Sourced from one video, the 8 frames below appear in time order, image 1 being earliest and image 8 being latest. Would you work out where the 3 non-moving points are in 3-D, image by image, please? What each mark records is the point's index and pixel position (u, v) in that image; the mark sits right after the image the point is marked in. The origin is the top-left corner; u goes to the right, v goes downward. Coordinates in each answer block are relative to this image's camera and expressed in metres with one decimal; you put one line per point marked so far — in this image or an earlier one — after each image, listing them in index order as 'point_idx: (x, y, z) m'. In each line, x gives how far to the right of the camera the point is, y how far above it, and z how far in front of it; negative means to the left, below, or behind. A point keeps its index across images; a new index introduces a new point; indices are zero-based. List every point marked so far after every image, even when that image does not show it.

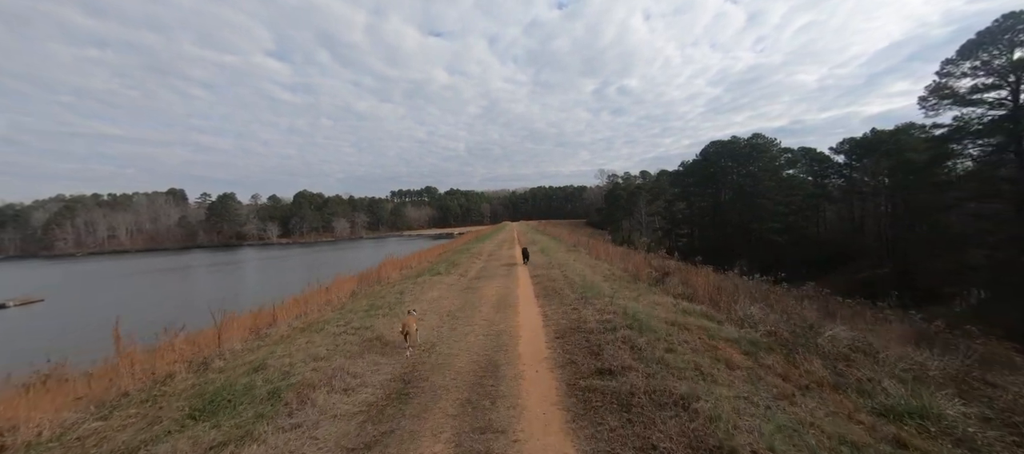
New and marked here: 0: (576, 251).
0: (+2.6, -1.3, +16.7) m
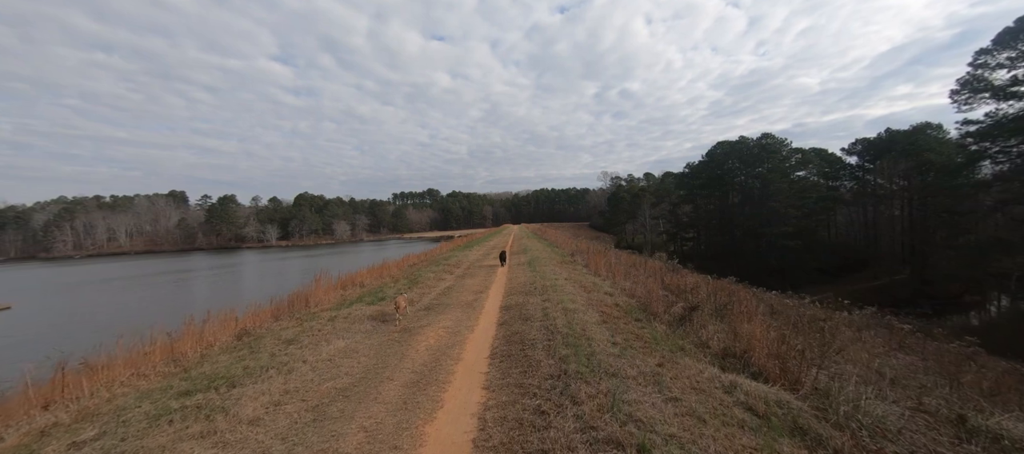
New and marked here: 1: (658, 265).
0: (+2.2, -1.5, +14.5) m
1: (+5.7, -1.5, +15.1) m
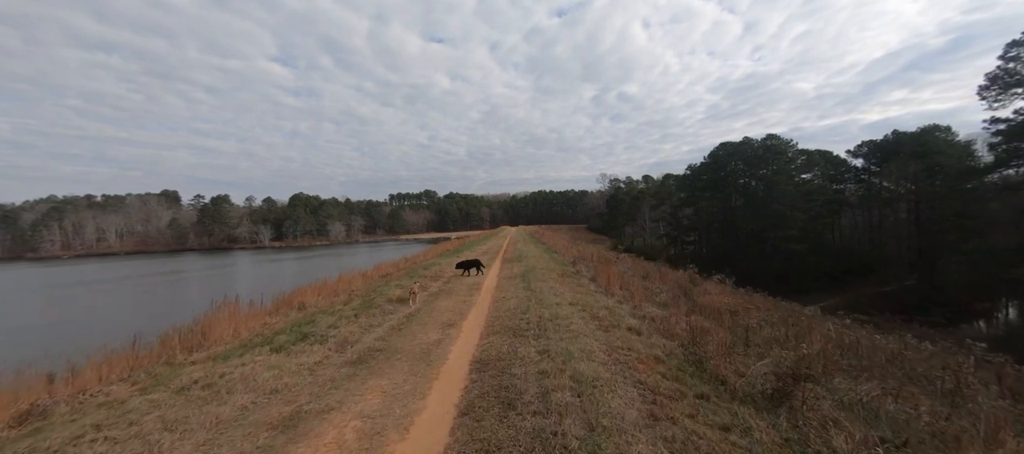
0: (+2.0, -1.7, +12.5) m
1: (+5.4, -1.7, +13.1) m
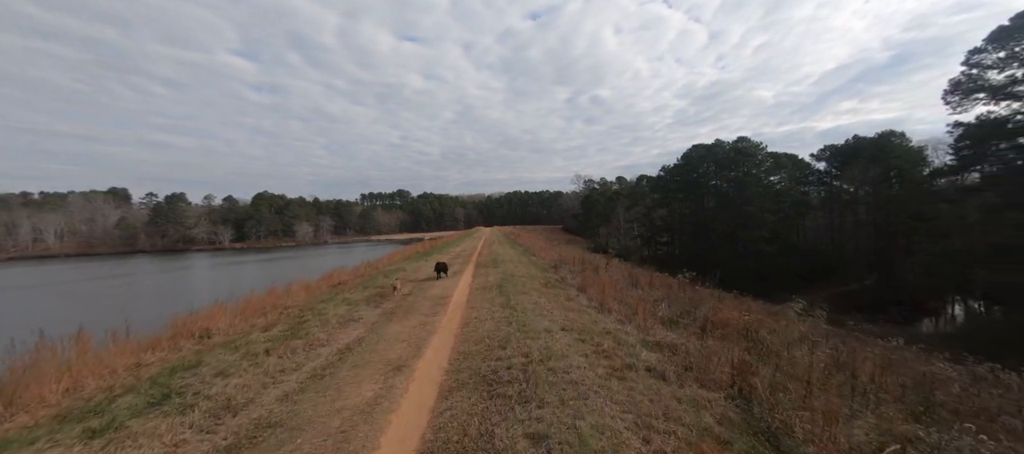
0: (+1.2, -1.7, +11.2) m
1: (+4.6, -1.7, +12.0) m
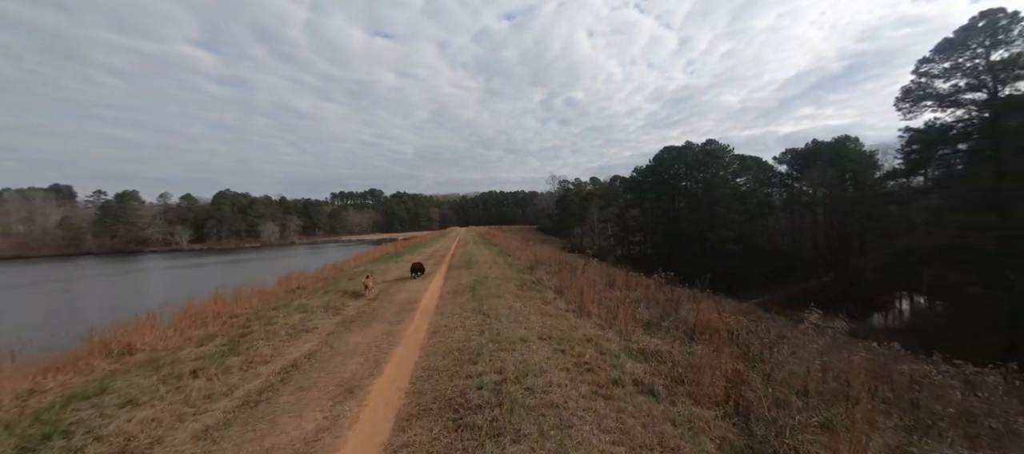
0: (+0.5, -1.7, +10.8) m
1: (+3.8, -1.7, +11.8) m
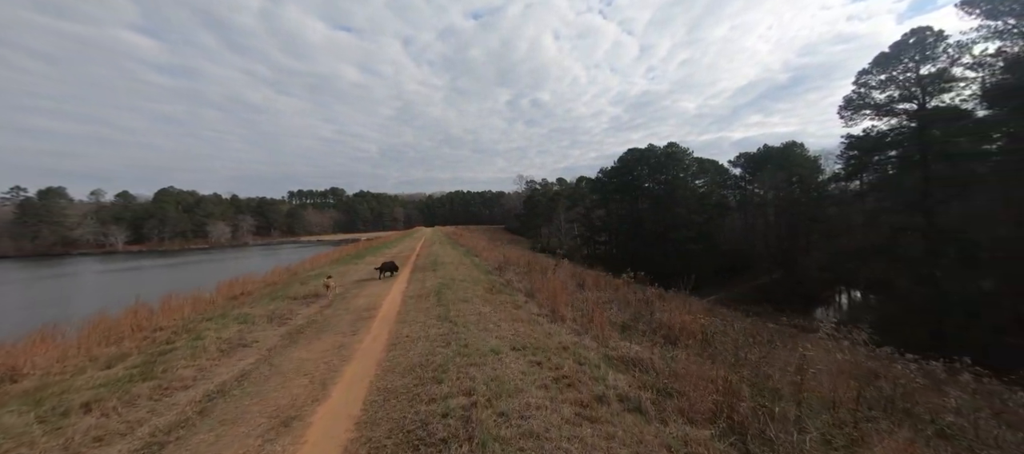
0: (-0.4, -1.7, +10.4) m
1: (+2.9, -1.7, +11.7) m
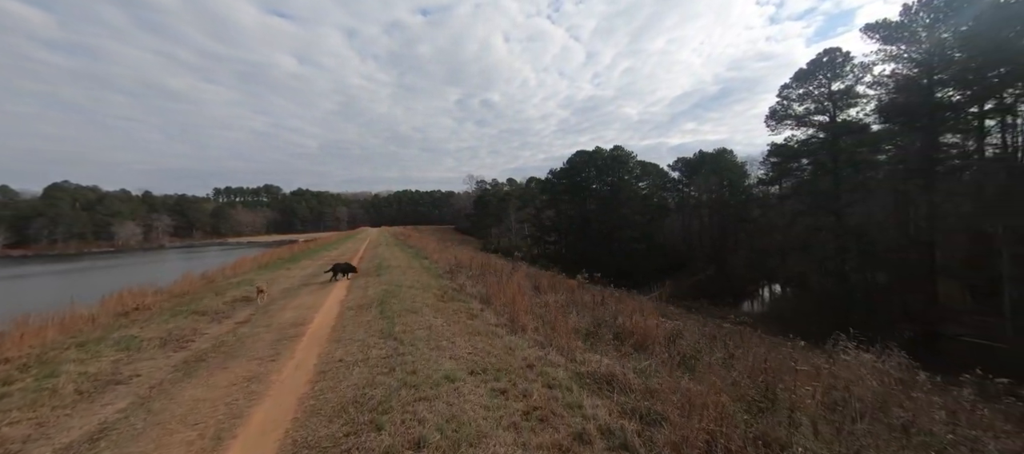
0: (-1.6, -1.7, +9.7) m
1: (+1.5, -1.7, +11.5) m
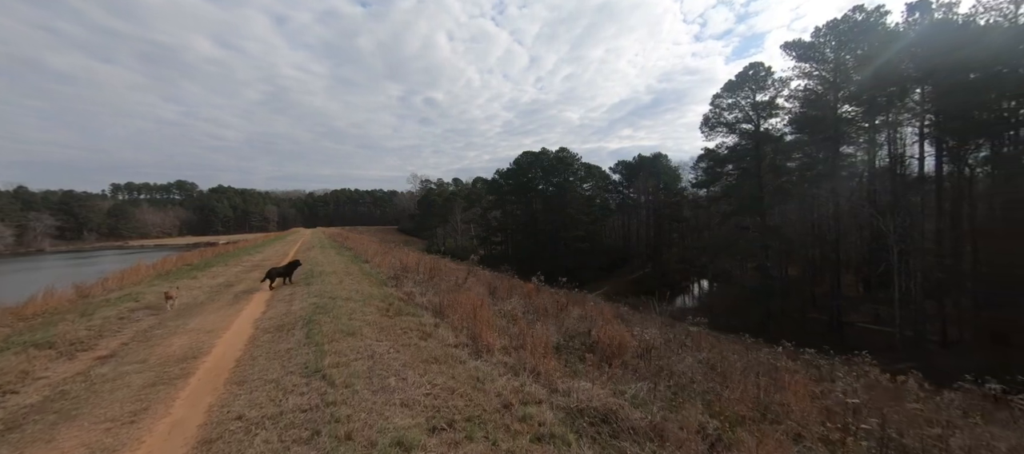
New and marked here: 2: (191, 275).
0: (-2.6, -1.7, +8.6) m
1: (+0.2, -1.7, +10.8) m
2: (-14.6, -2.2, +18.3) m
